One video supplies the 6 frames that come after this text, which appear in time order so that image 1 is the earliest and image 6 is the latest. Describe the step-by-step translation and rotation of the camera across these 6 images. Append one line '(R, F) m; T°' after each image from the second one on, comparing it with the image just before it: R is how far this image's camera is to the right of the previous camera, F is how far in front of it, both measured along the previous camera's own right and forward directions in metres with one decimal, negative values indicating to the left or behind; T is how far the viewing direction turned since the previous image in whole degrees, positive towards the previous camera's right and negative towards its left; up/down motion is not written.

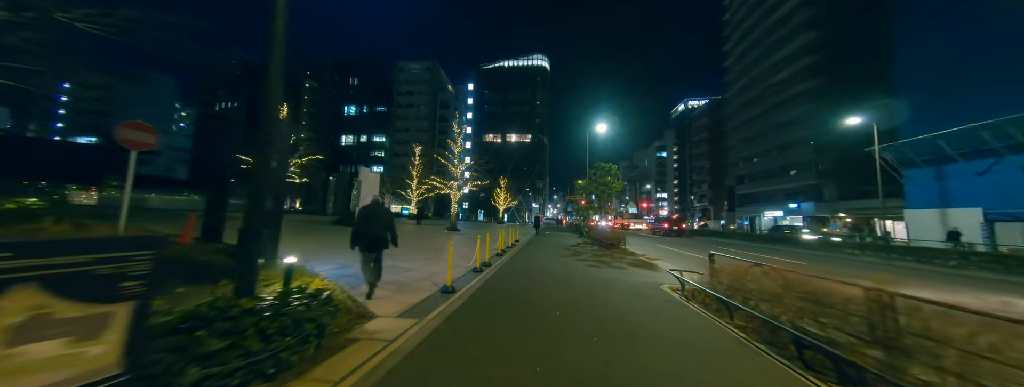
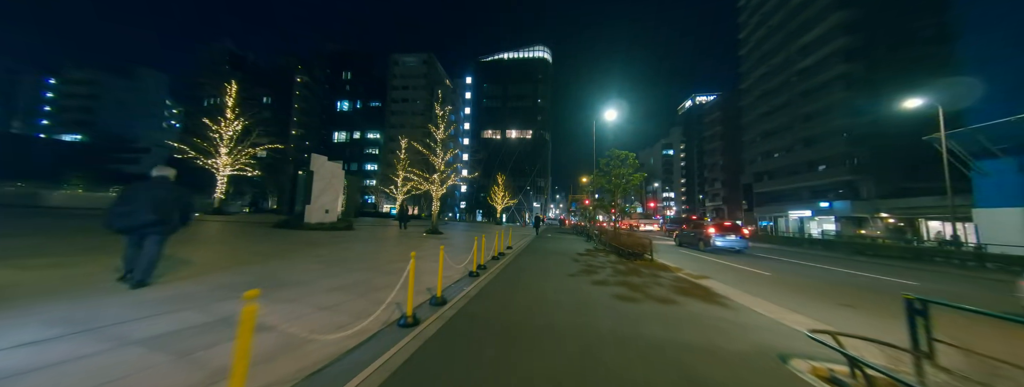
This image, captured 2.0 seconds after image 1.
(+0.6, +4.0) m; -1°
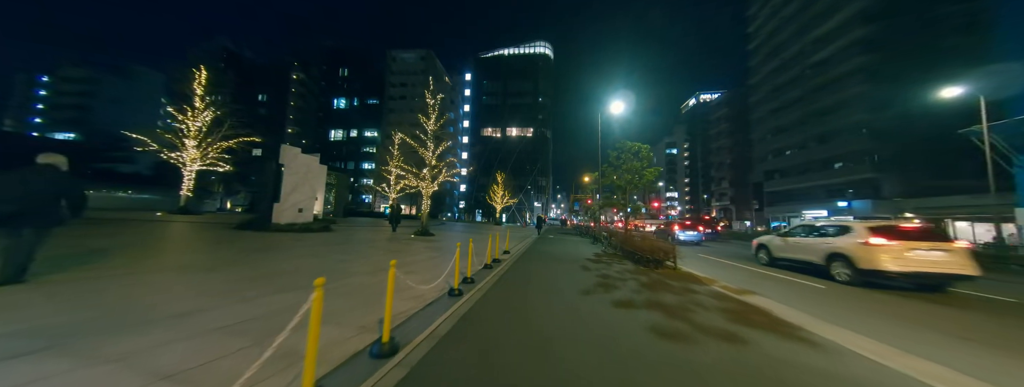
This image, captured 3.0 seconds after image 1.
(+0.2, +1.9) m; 0°
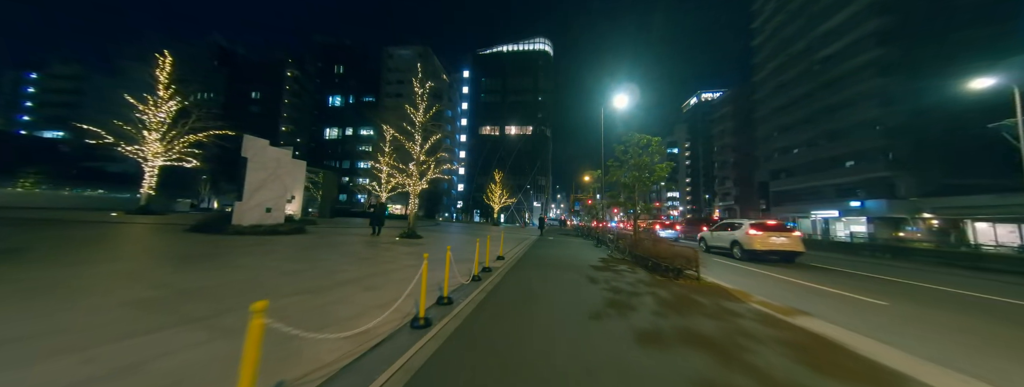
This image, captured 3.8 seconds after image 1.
(+0.2, +1.6) m; 0°
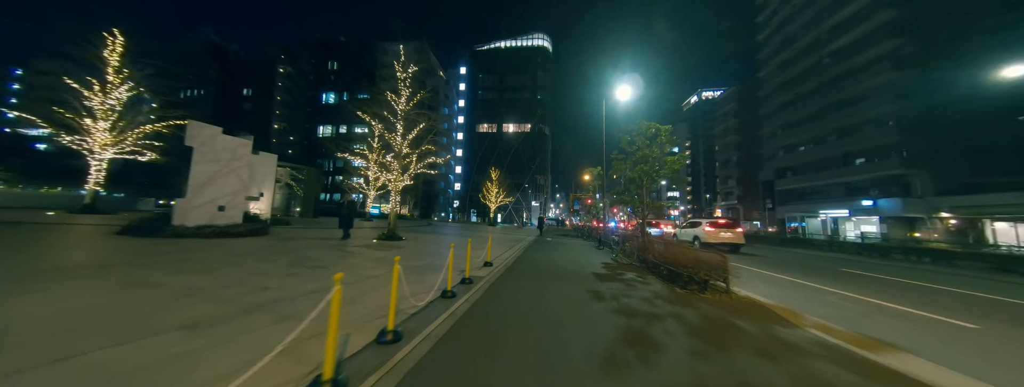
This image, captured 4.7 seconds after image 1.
(+0.4, +1.6) m; 0°
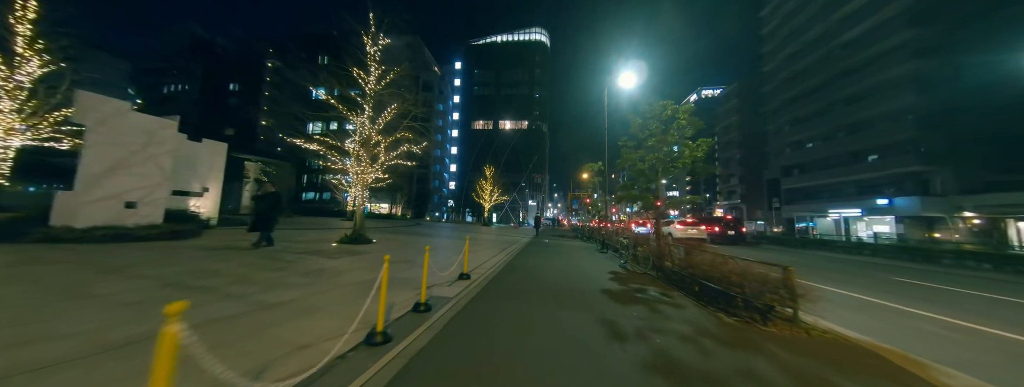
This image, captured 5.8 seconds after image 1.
(+0.4, +2.1) m; 0°
